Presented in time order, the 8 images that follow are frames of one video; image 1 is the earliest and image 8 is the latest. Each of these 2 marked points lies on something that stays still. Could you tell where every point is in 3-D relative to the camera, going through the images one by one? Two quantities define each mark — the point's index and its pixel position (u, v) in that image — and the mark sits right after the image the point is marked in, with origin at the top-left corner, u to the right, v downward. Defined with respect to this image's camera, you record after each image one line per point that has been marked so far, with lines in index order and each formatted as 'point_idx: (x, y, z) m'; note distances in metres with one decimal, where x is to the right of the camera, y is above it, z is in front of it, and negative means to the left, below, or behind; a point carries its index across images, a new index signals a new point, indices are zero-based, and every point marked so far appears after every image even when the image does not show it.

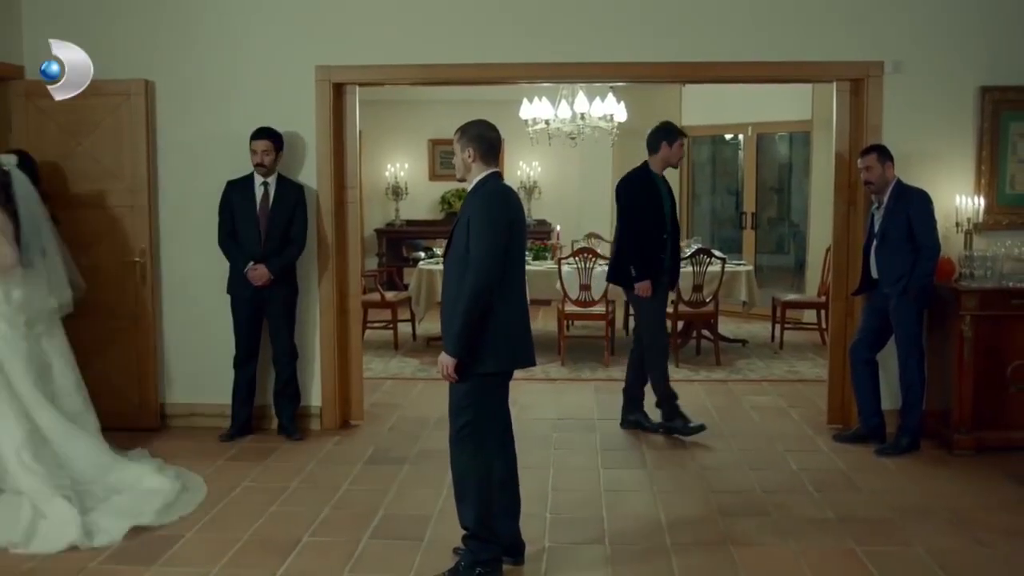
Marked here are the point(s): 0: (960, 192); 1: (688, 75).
0: (+1.7, +0.4, +4.7) m
1: (+0.7, +0.8, +4.7) m
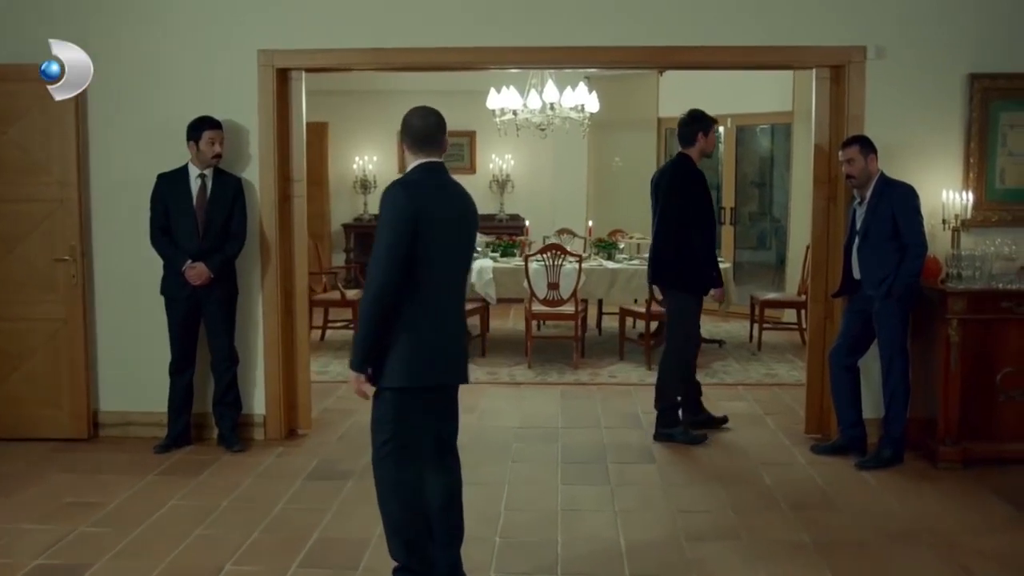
0: (+1.5, +0.4, +4.4) m
1: (+0.5, +0.8, +4.4) m
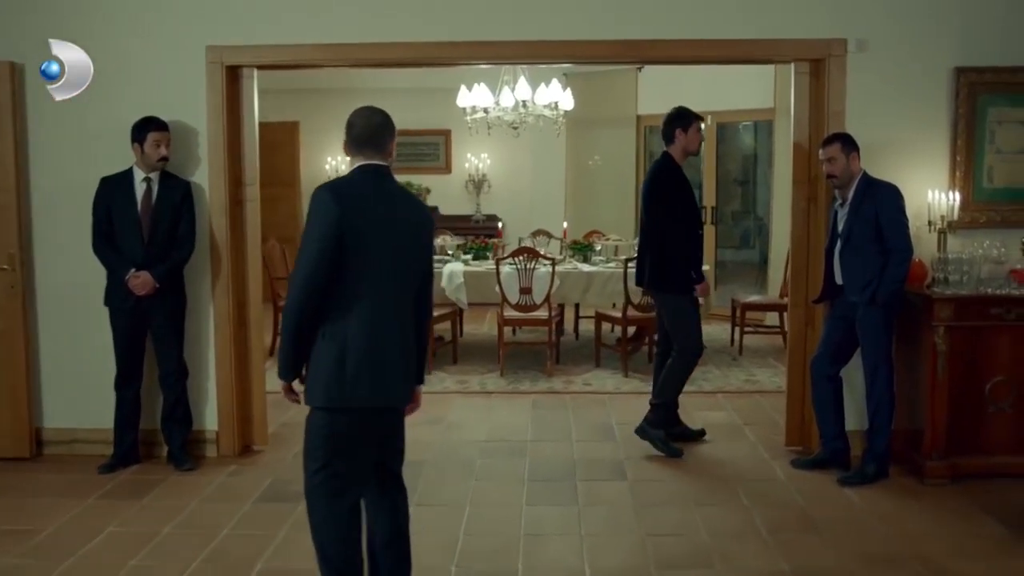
0: (+1.4, +0.3, +4.2) m
1: (+0.4, +0.8, +4.2) m
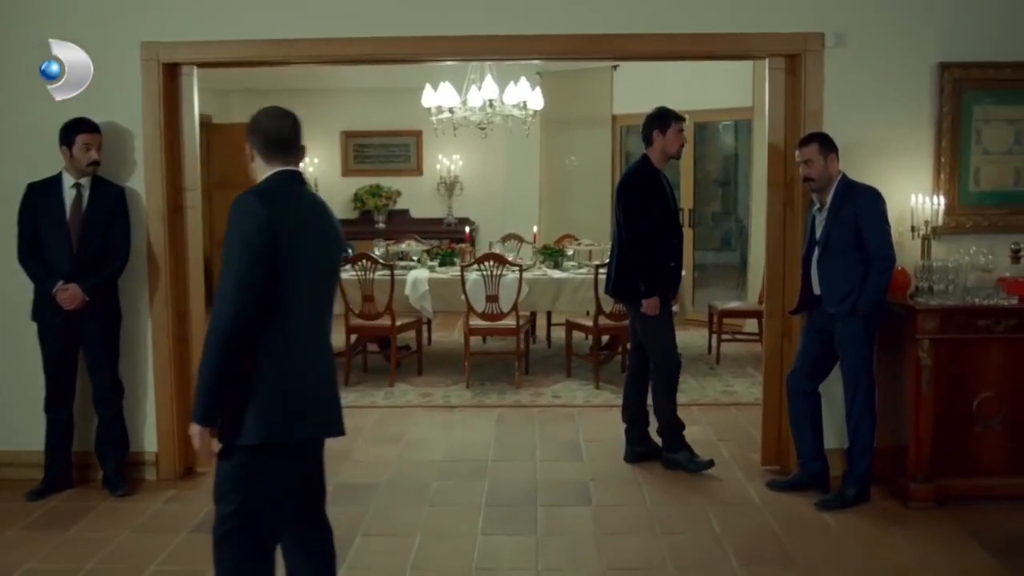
0: (+1.3, +0.3, +4.0) m
1: (+0.3, +0.7, +3.9) m
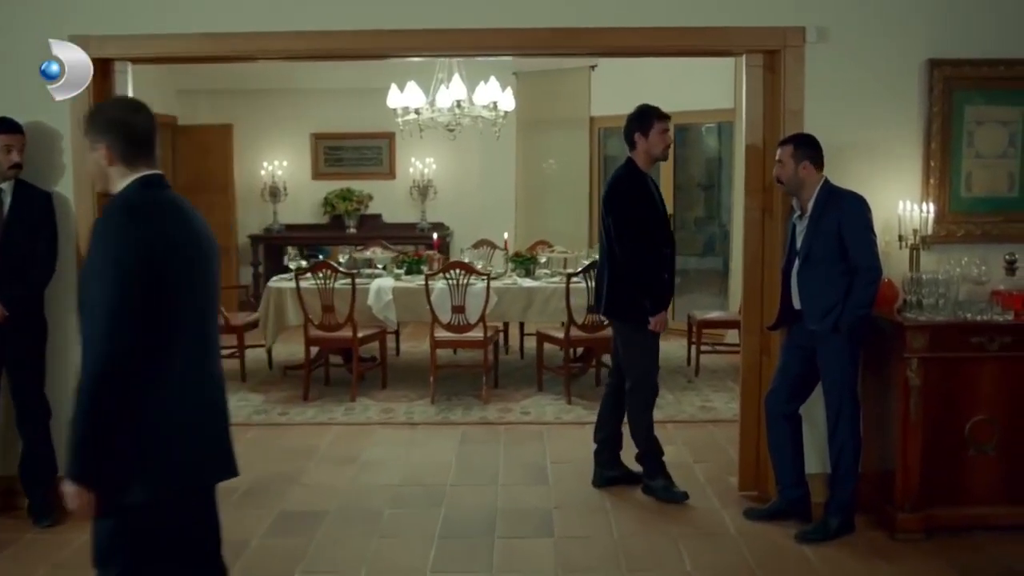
0: (+1.2, +0.3, +3.7) m
1: (+0.1, +0.7, +3.7) m
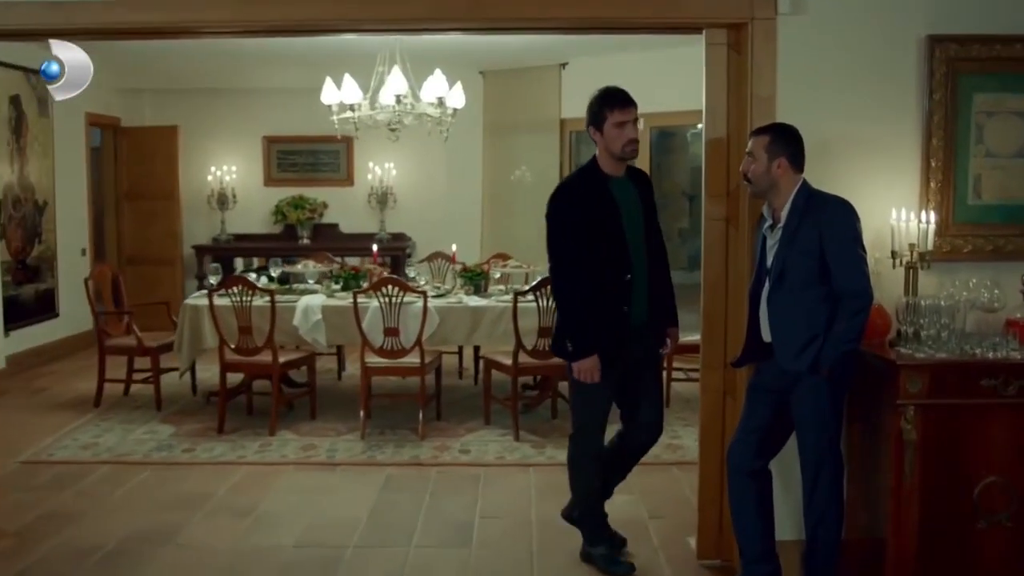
0: (+0.9, +0.2, +3.0) m
1: (-0.1, +0.6, +3.0) m
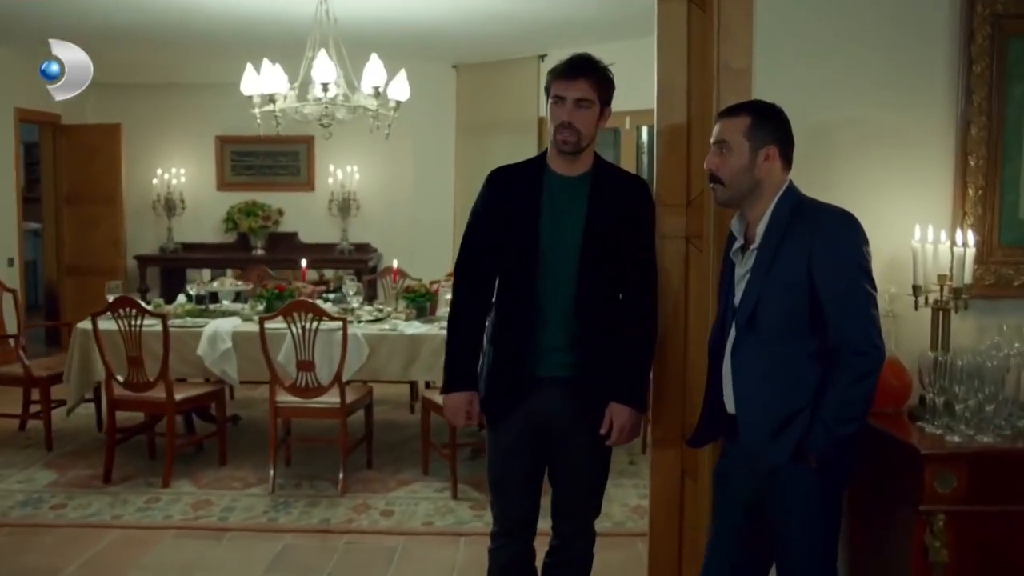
0: (+0.7, +0.1, +2.2) m
1: (-0.3, +0.6, +2.2) m
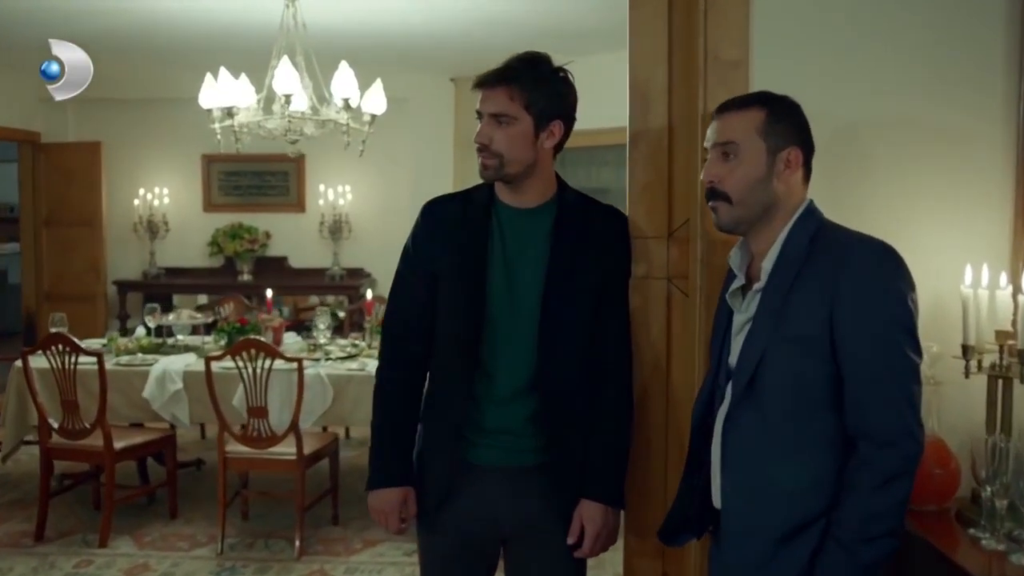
0: (+0.6, +0.1, +1.7) m
1: (-0.4, +0.5, +1.7) m
